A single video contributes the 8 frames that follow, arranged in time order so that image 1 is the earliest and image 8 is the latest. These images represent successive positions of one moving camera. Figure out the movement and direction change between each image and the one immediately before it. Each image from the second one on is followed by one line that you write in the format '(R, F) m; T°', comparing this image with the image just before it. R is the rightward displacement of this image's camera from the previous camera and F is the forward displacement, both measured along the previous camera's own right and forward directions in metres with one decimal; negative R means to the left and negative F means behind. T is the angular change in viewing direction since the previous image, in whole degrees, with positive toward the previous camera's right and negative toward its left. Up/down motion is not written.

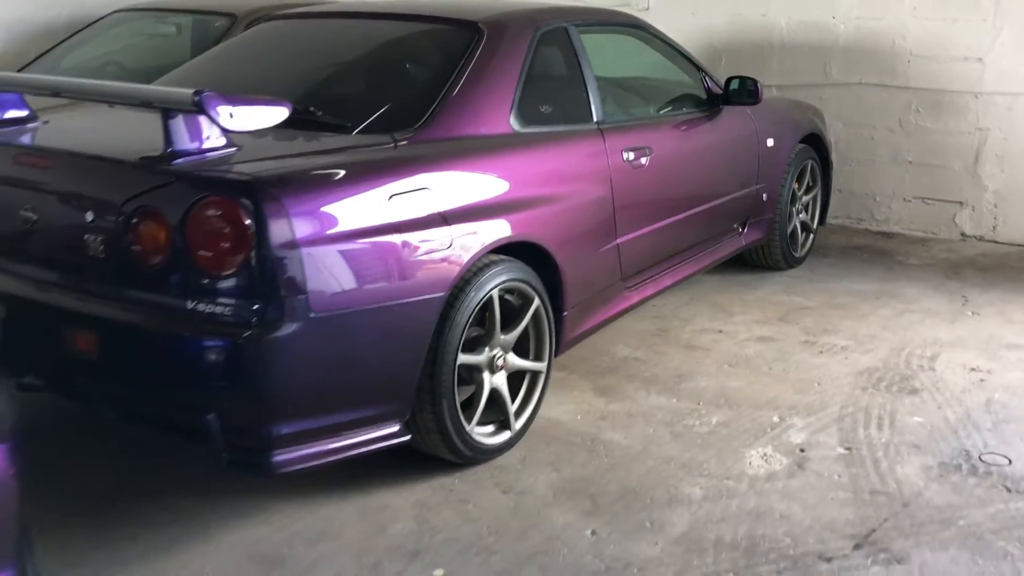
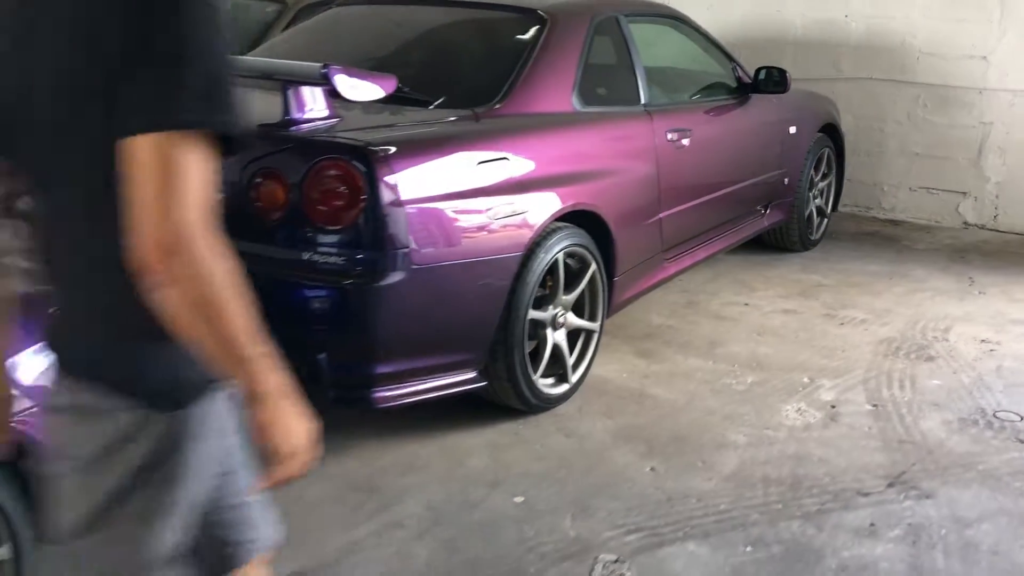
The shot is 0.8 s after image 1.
(-0.2, -0.3) m; +1°
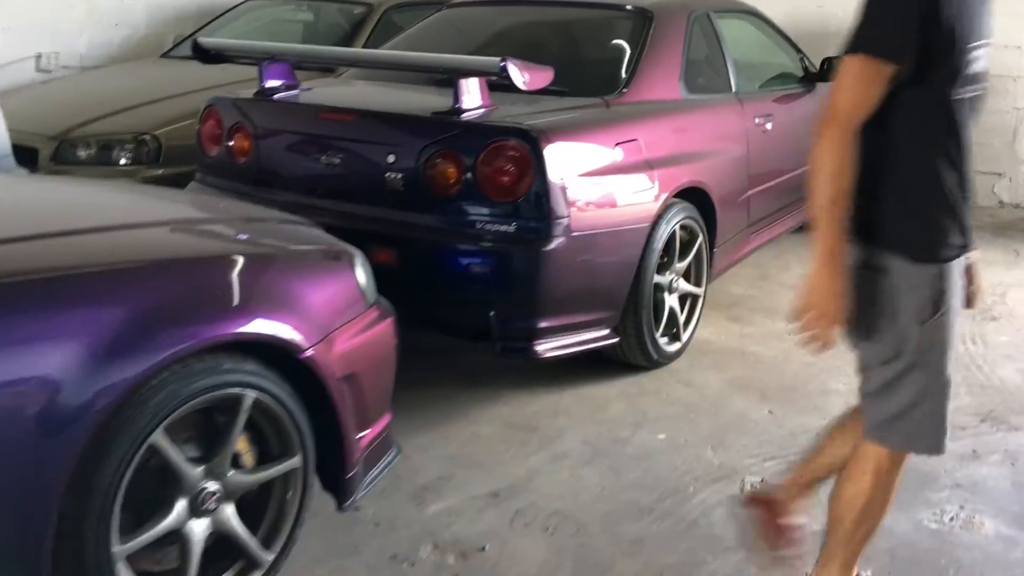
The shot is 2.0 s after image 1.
(-0.4, -0.4) m; 0°
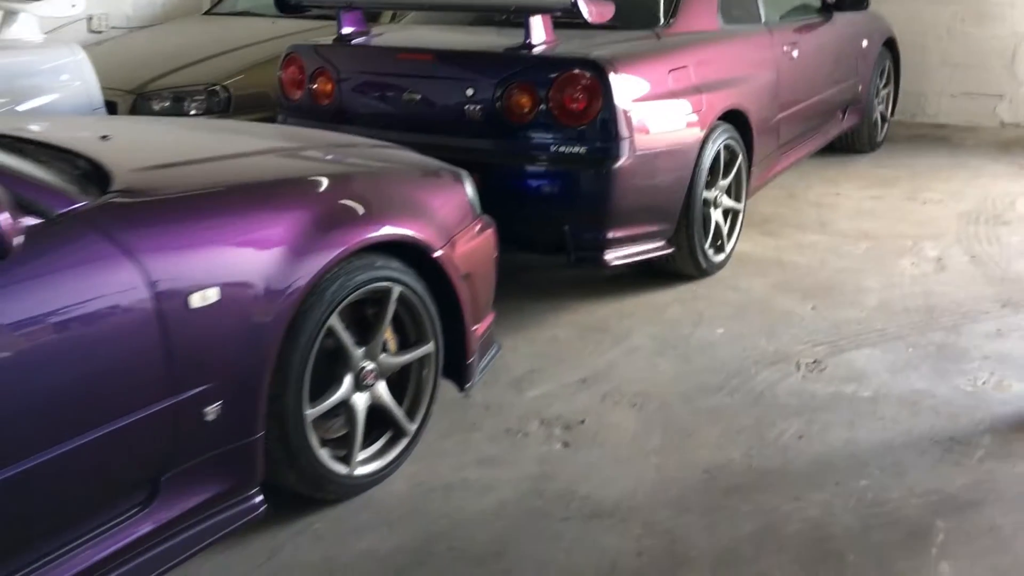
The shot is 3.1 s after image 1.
(-0.3, -0.4) m; 0°
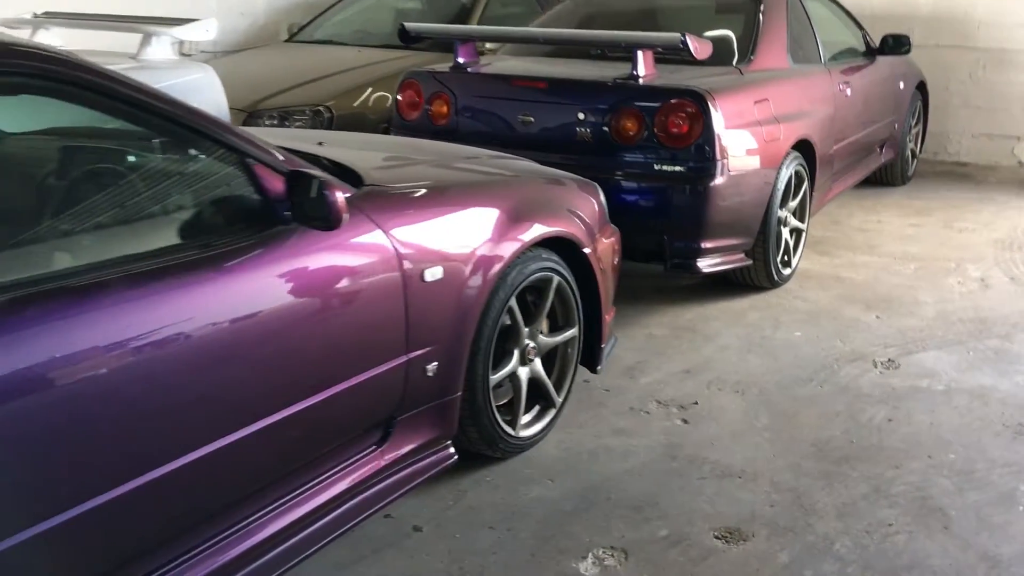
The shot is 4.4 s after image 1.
(-0.4, -0.4) m; +1°
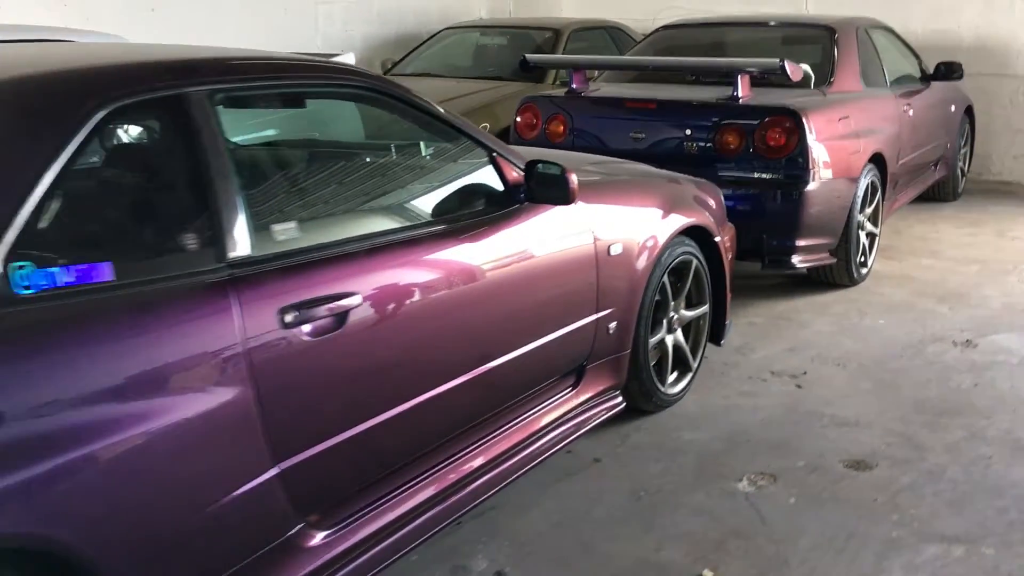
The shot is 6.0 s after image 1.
(-0.4, -0.5) m; -1°
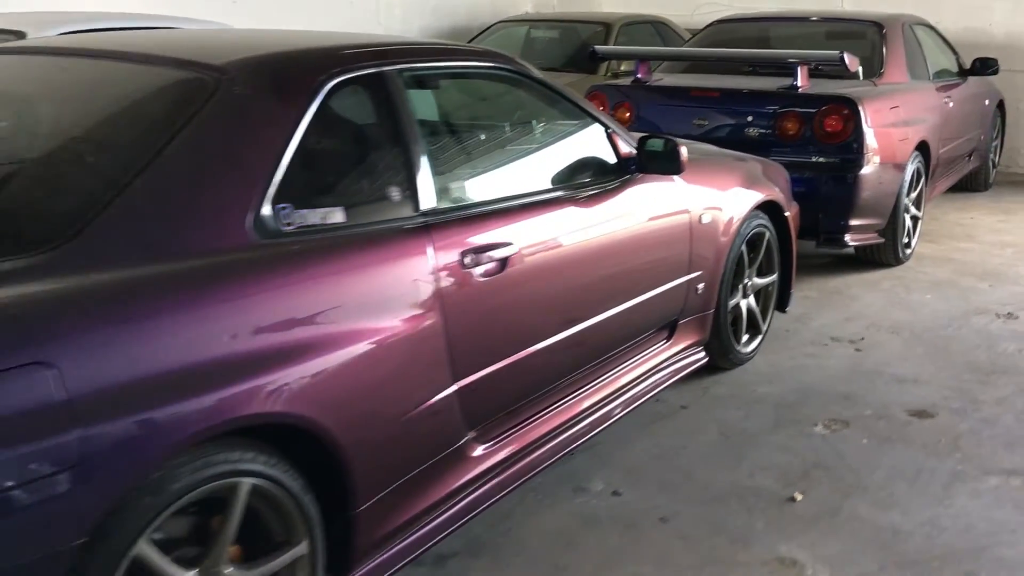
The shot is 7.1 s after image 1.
(-0.3, -0.3) m; -1°
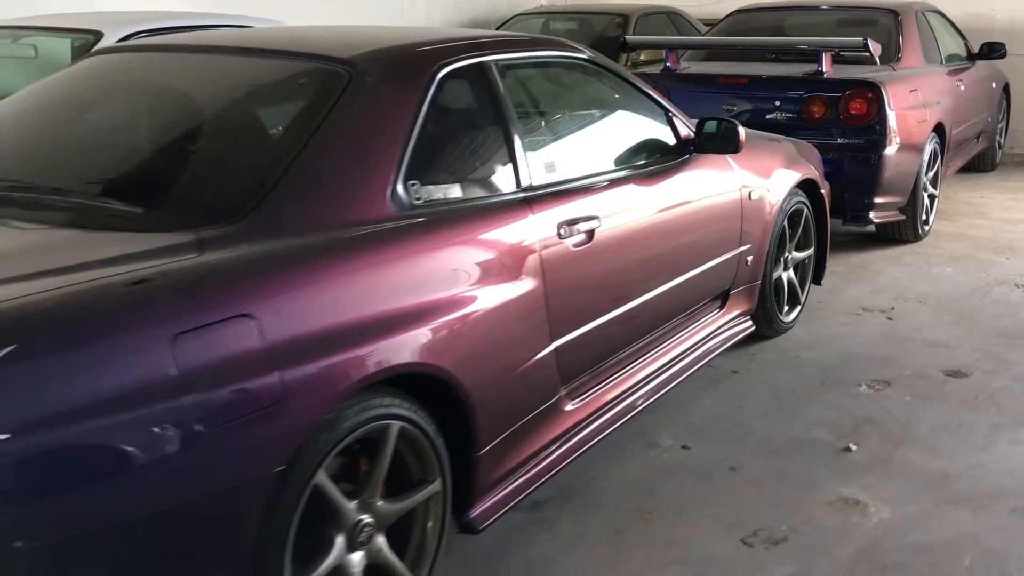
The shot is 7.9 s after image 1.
(-0.2, -0.2) m; 0°
